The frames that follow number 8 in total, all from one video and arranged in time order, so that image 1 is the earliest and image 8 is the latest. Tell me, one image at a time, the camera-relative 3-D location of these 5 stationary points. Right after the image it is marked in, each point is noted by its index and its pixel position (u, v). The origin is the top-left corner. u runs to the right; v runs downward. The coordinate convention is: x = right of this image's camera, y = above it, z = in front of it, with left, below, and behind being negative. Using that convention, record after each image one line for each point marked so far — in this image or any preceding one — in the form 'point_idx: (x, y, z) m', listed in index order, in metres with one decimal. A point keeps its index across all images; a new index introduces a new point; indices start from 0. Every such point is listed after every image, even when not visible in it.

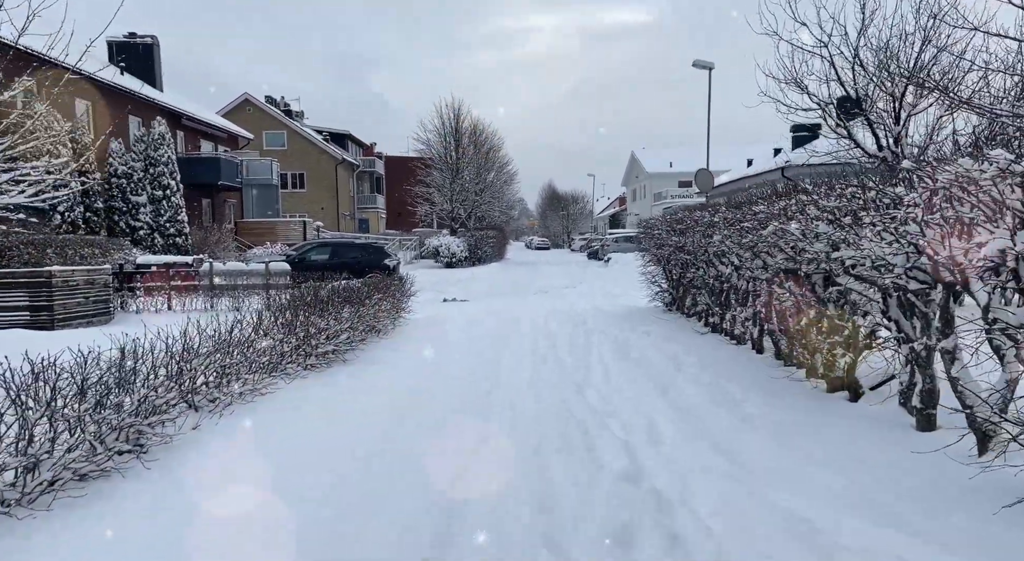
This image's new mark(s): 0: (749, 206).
0: (+2.8, +0.8, +7.8) m
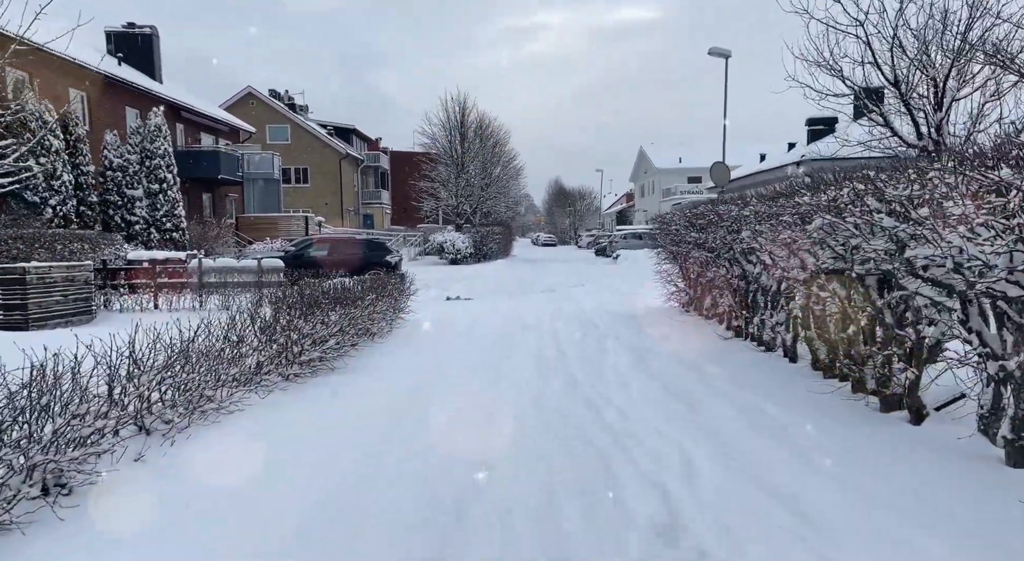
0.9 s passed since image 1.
0: (+2.9, +0.8, +7.0) m
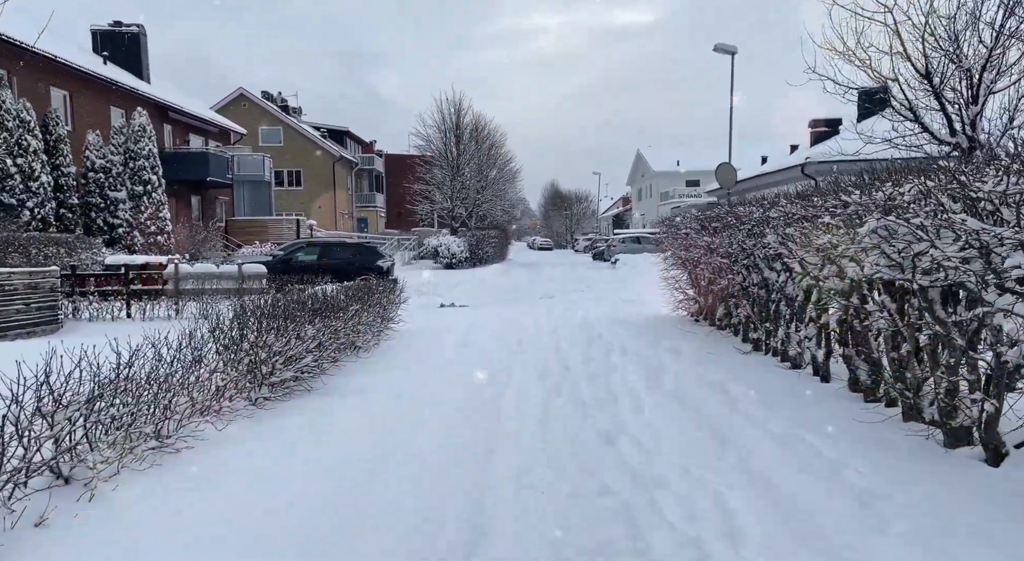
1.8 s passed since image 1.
0: (+2.9, +0.8, +6.3) m
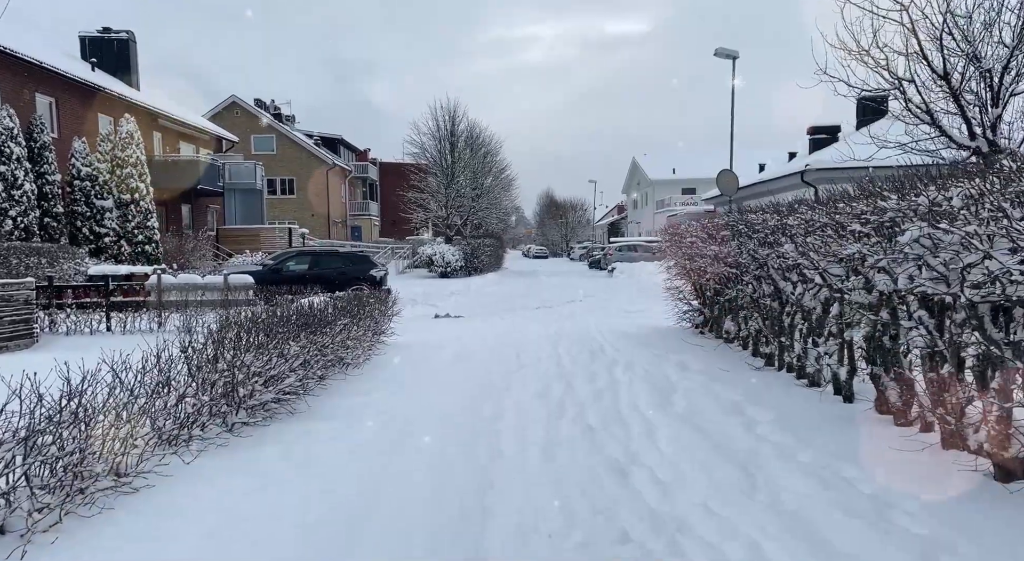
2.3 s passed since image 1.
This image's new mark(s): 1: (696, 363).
0: (+2.8, +0.7, +5.9) m
1: (+2.1, -1.0, +8.0) m
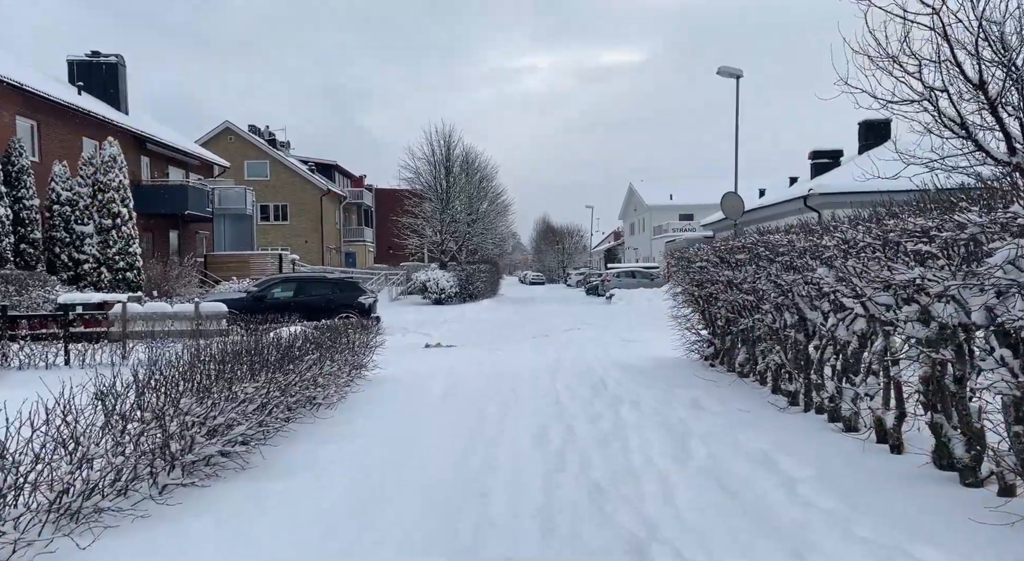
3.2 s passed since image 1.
0: (+2.8, +0.4, +5.1) m
1: (+2.1, -1.3, +7.2) m
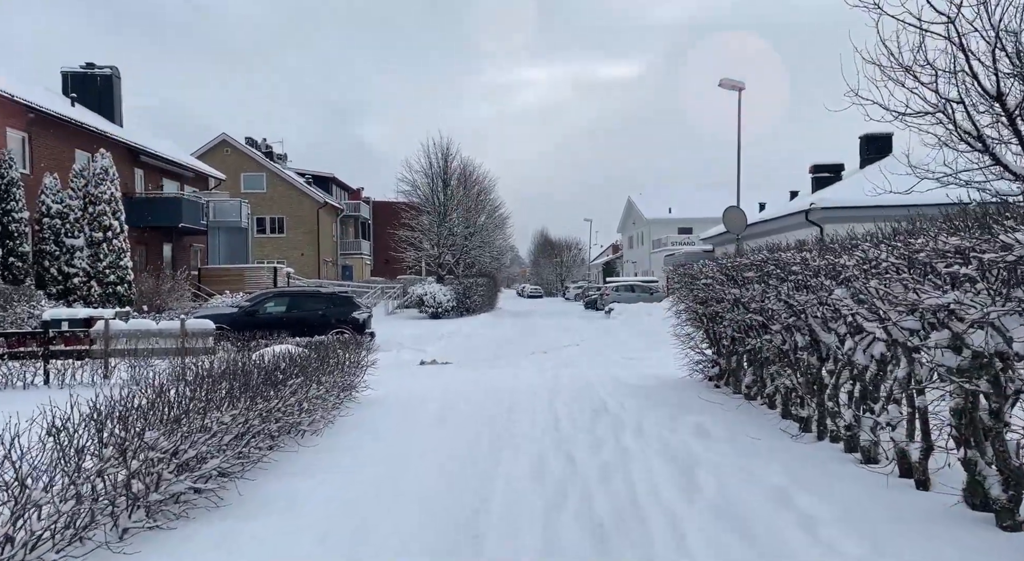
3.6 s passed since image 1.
0: (+2.8, +0.3, +4.8) m
1: (+2.0, -1.5, +6.8) m
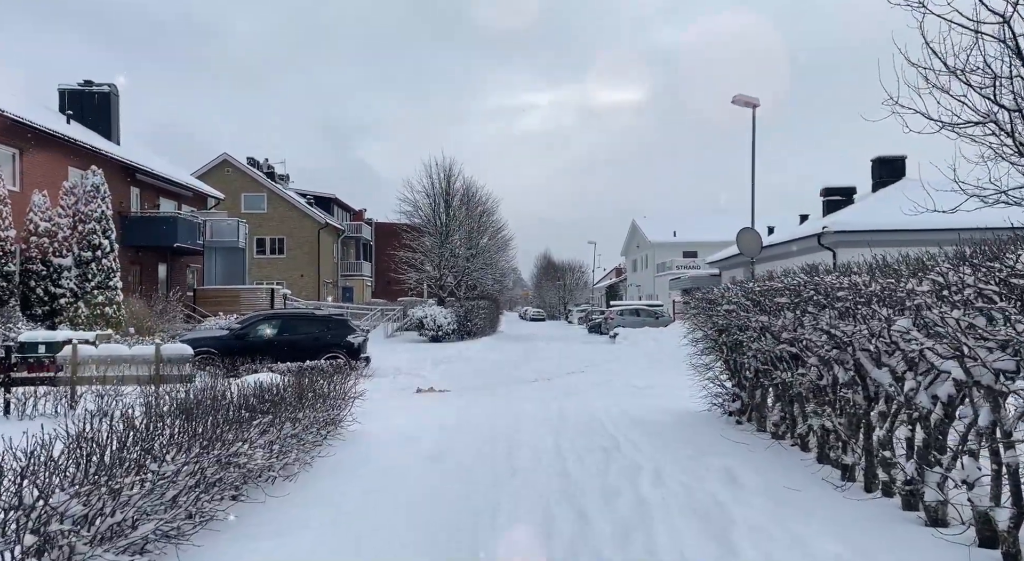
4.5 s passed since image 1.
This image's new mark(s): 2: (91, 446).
0: (+2.8, +0.1, +4.0) m
1: (+2.1, -1.7, +6.0) m
2: (-2.5, -1.0, +4.1) m
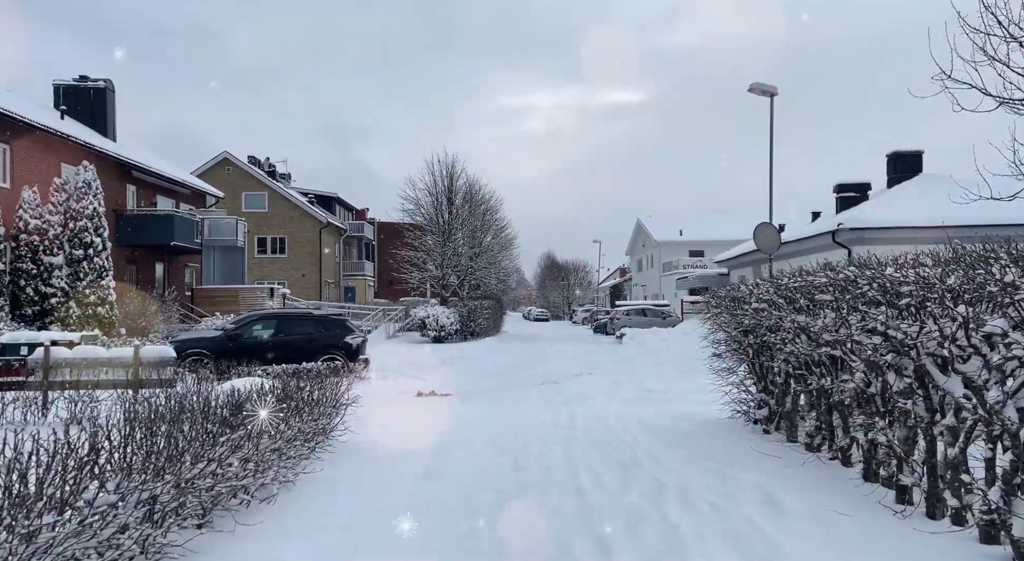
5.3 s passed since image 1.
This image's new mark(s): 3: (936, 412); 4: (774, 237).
0: (+2.8, +0.1, +3.3) m
1: (+2.1, -1.6, +5.3) m
2: (-2.4, -0.9, +3.4) m
3: (+2.8, -0.8, +4.4) m
4: (+5.1, +0.9, +13.3) m
